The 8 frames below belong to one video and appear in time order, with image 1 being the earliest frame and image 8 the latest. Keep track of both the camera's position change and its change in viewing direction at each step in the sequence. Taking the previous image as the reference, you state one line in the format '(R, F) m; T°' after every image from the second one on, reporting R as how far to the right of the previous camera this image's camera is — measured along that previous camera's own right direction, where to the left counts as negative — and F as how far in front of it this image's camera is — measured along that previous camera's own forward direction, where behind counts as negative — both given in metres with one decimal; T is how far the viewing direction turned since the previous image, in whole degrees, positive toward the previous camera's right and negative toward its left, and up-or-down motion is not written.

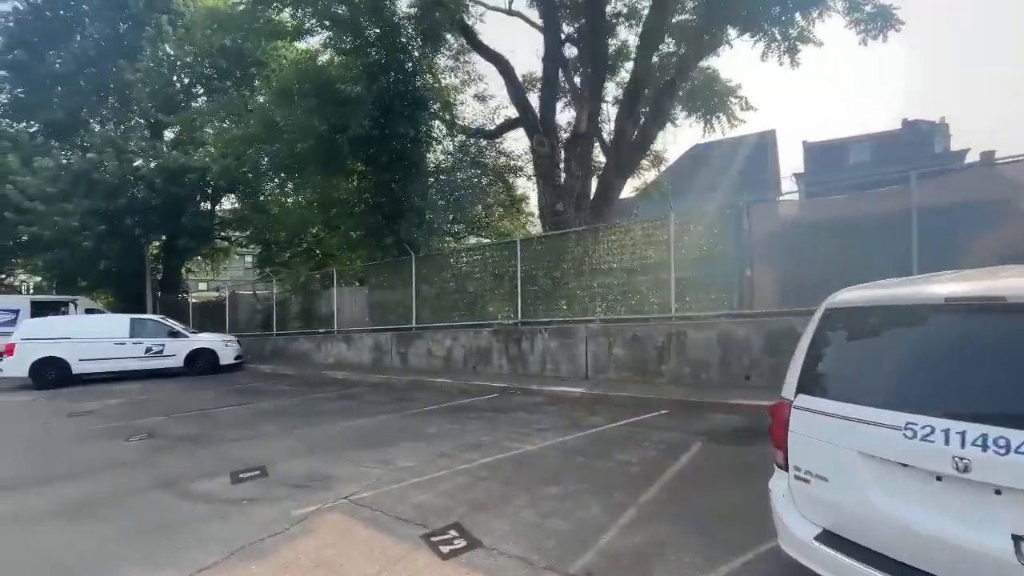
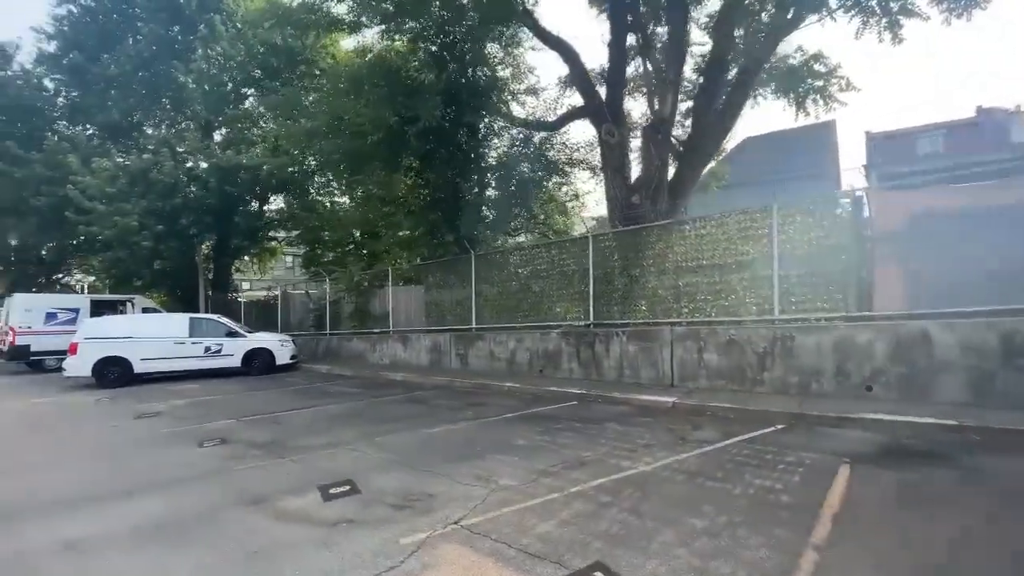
(-1.1, +0.7) m; -3°
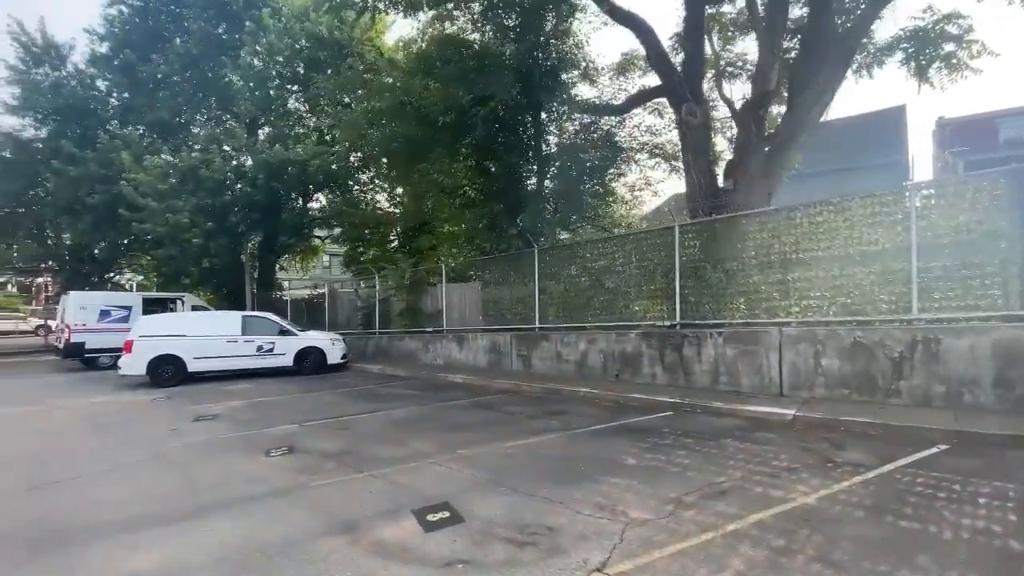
(-1.1, +1.0) m; -3°
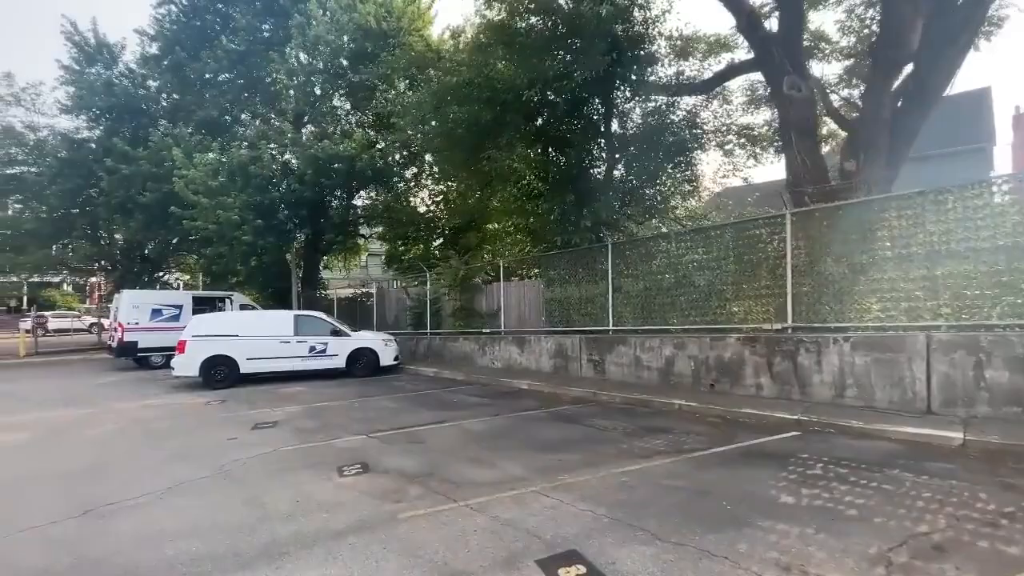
(-1.1, +1.1) m; -3°
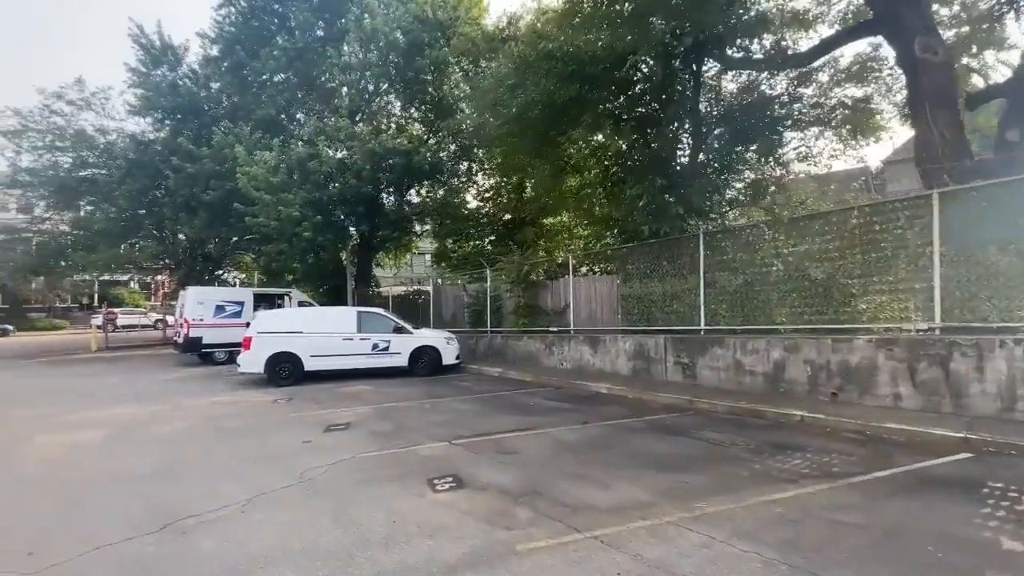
(-0.9, +0.9) m; -5°
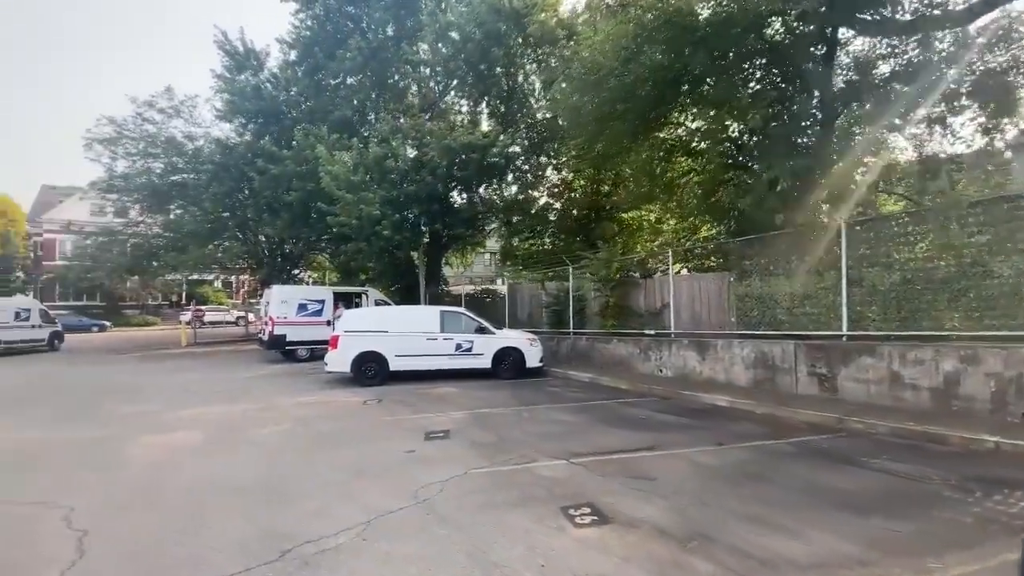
(-1.1, +0.8) m; -6°
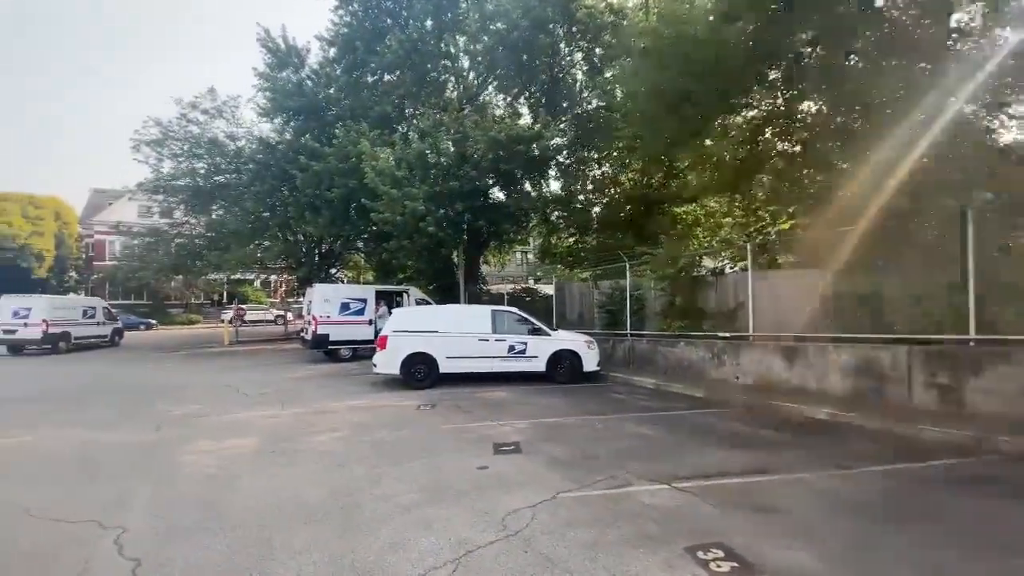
(-0.8, +0.8) m; -3°
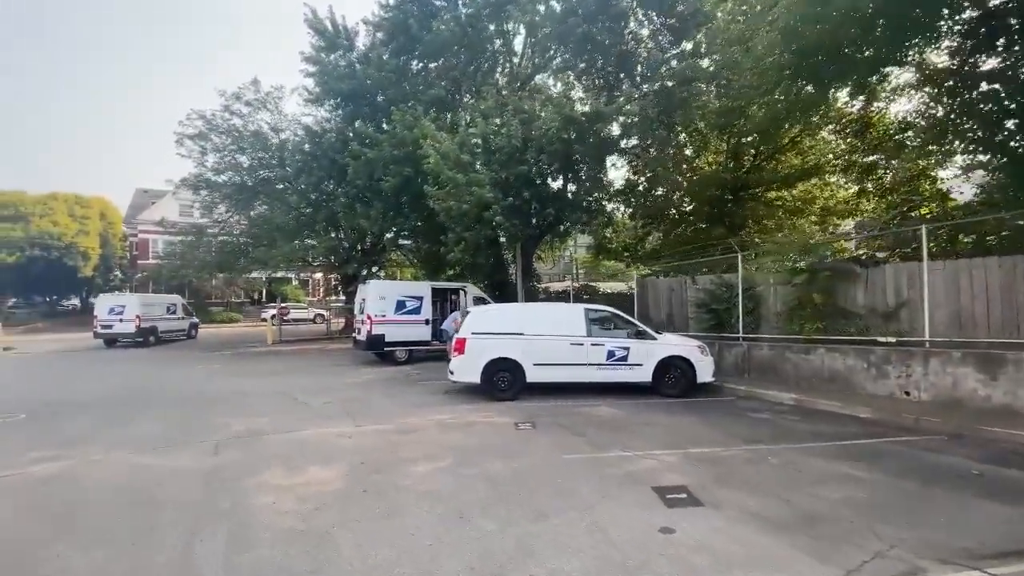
(-1.8, +1.9) m; -3°
